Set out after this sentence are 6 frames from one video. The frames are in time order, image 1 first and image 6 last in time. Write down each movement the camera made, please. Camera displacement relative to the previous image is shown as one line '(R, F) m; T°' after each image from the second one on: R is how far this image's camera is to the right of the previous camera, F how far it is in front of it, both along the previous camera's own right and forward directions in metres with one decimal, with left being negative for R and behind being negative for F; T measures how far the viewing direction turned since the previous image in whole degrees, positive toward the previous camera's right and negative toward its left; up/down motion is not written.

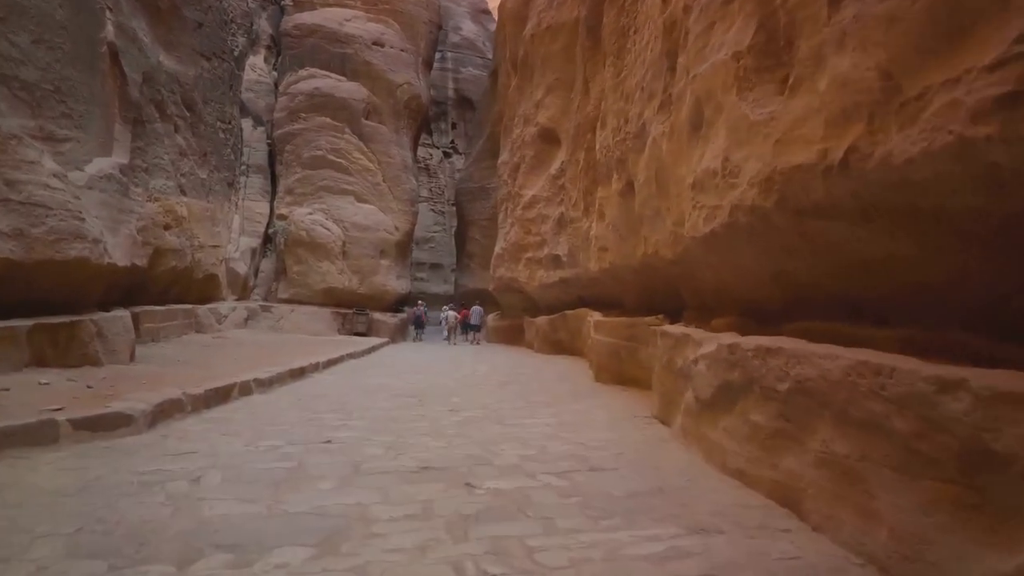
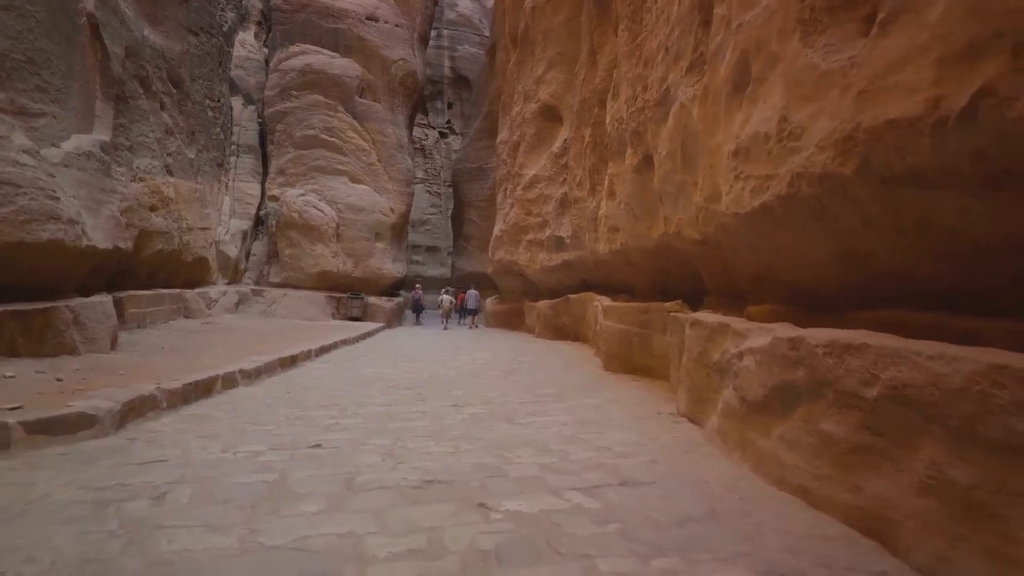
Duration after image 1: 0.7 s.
(-0.1, +0.4) m; 0°
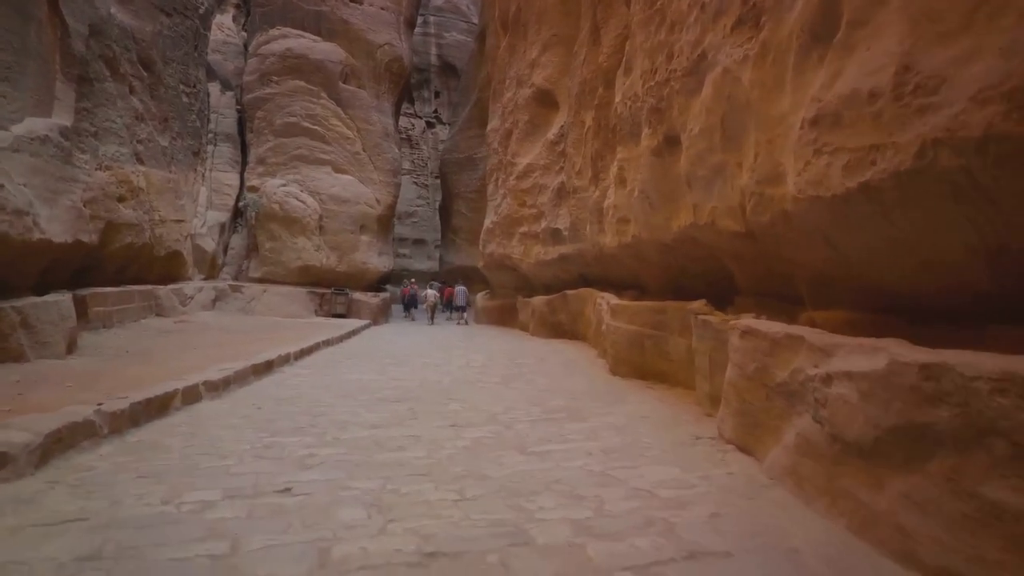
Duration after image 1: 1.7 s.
(-0.1, +0.7) m; +1°
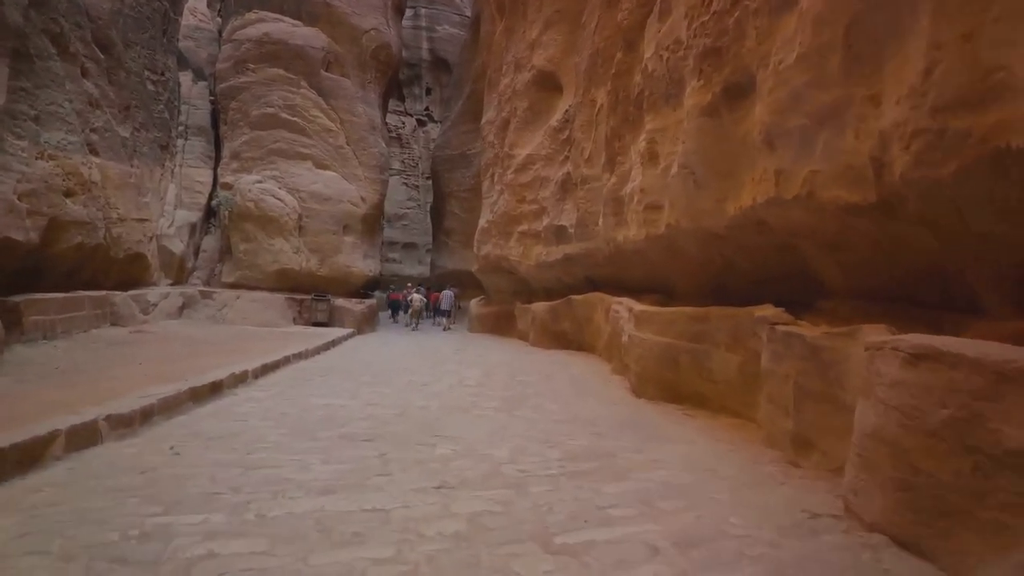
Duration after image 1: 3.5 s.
(-0.1, +1.2) m; 0°
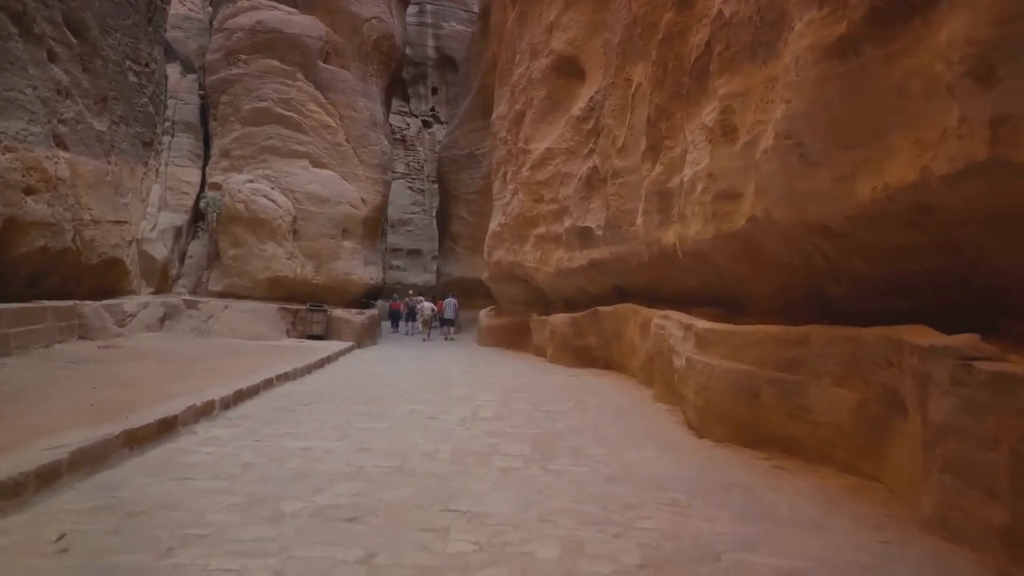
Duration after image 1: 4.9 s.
(-0.1, +1.1) m; 0°
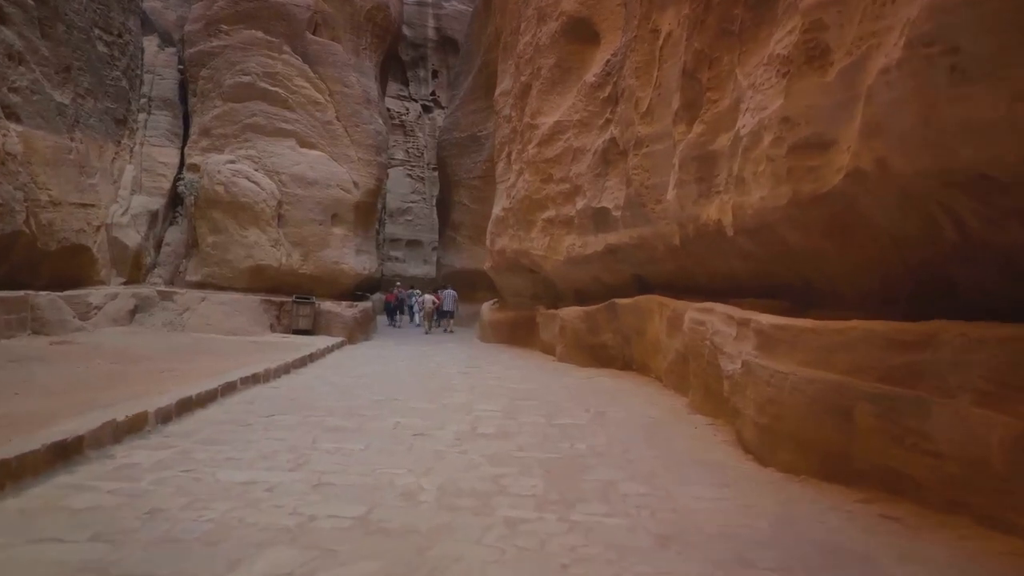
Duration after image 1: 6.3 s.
(0.0, +1.0) m; 0°
